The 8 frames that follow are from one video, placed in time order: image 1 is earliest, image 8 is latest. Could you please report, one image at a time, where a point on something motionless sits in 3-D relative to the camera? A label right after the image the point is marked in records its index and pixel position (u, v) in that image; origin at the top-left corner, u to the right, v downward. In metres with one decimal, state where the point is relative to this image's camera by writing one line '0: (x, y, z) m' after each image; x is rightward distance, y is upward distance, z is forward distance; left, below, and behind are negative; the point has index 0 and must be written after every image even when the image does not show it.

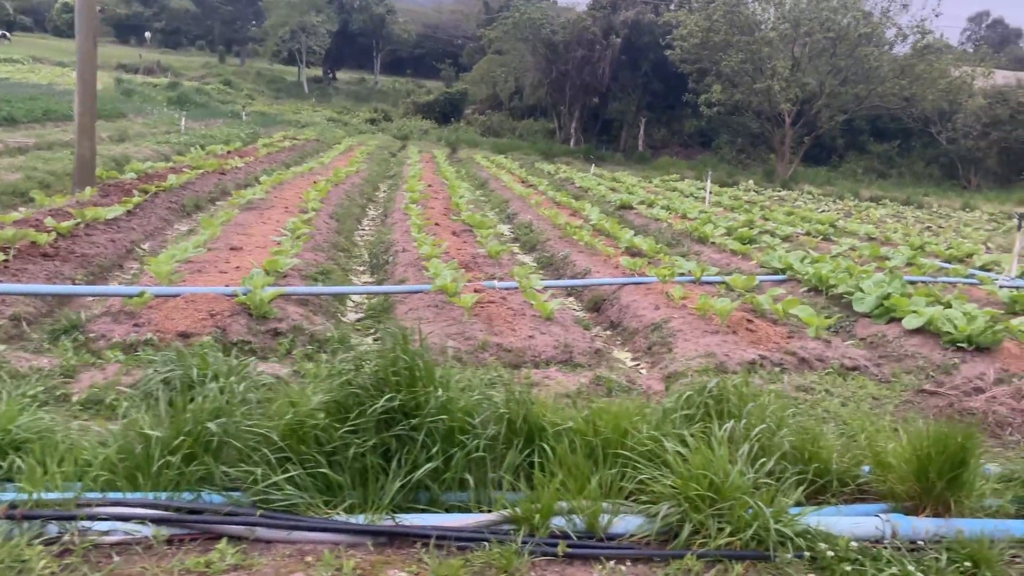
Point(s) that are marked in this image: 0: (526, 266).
0: (+0.1, +0.2, +8.7) m
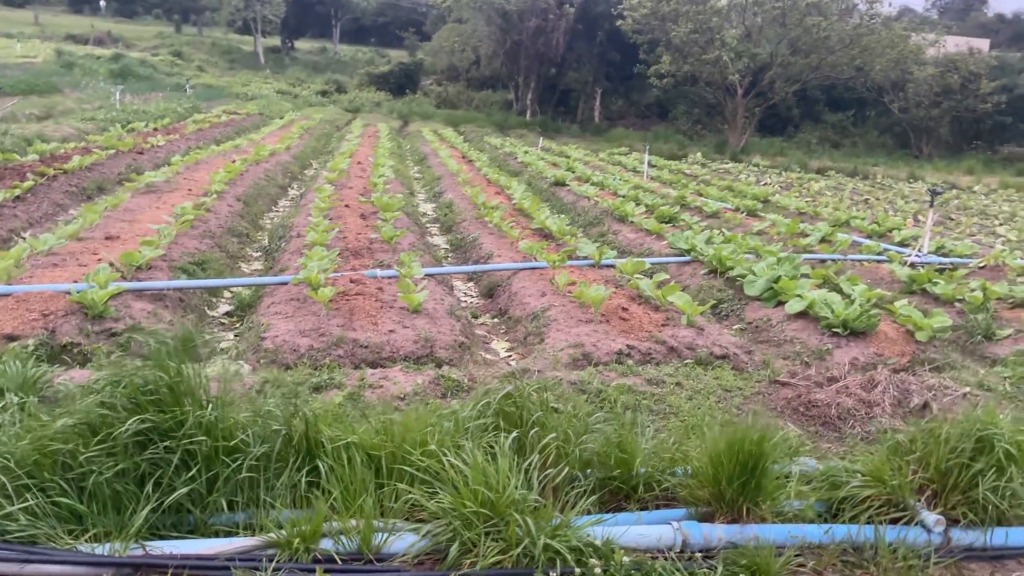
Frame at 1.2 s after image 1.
0: (-0.9, +0.4, +8.6) m
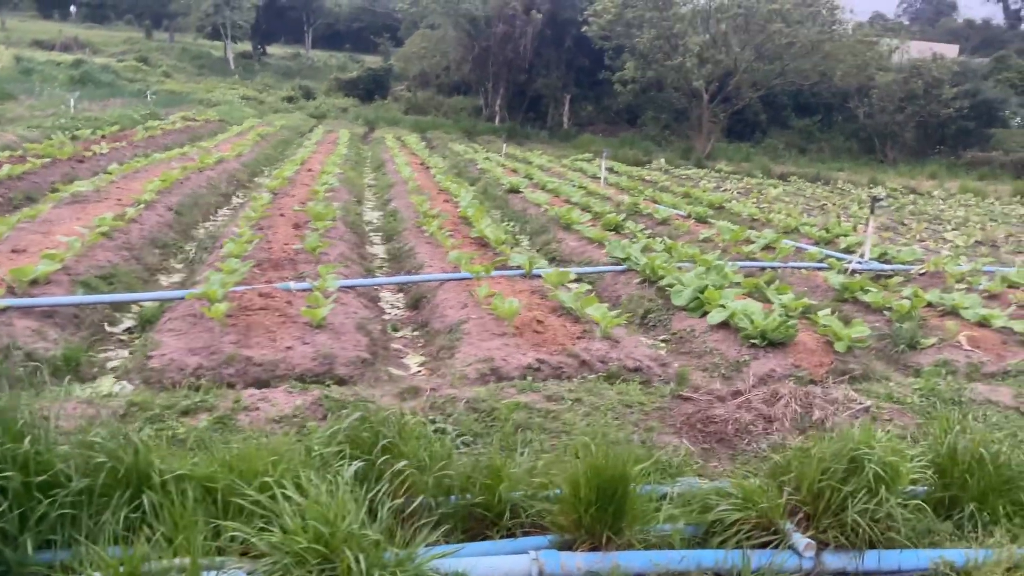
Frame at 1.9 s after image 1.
0: (-1.6, +0.3, +8.4) m
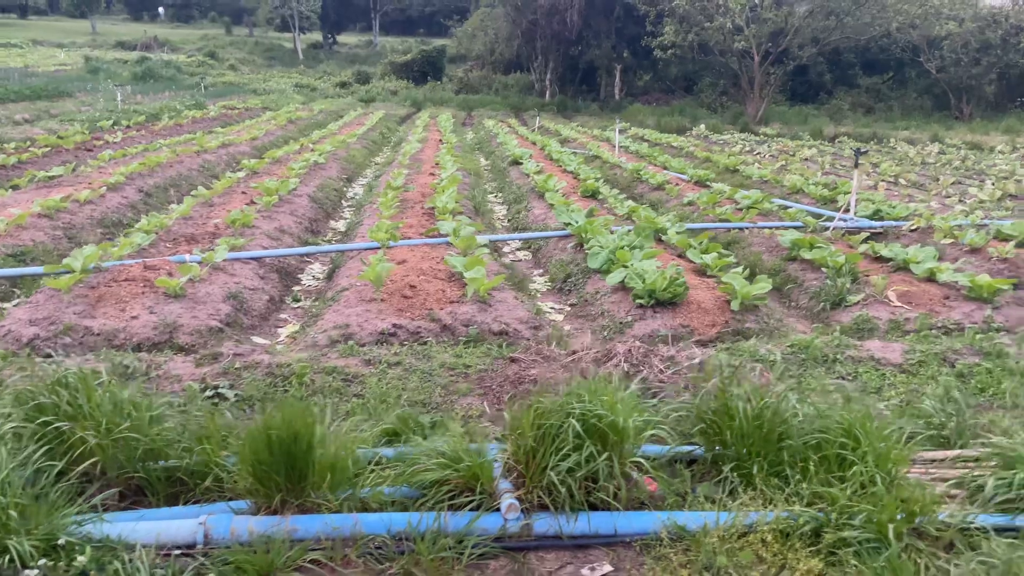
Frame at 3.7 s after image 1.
0: (-2.1, +0.6, +8.4) m
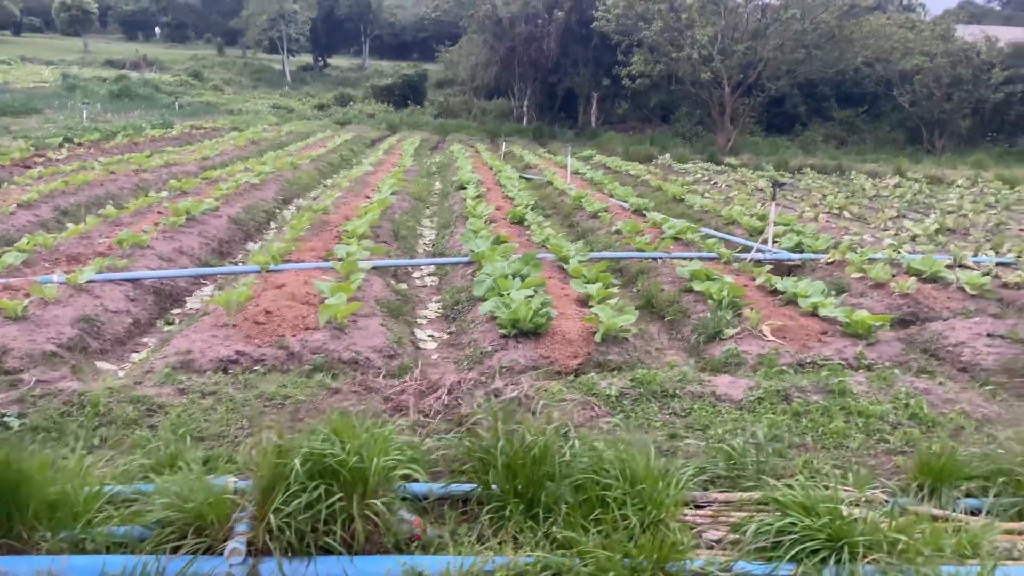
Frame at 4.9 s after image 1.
0: (-3.1, +0.3, +8.3) m
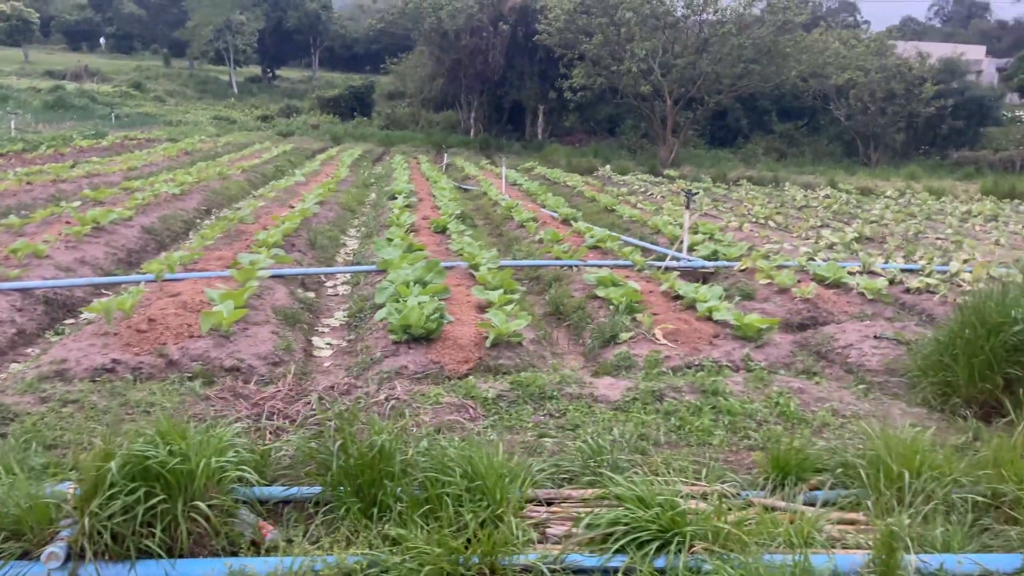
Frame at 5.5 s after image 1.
0: (-3.9, +0.2, +8.1) m
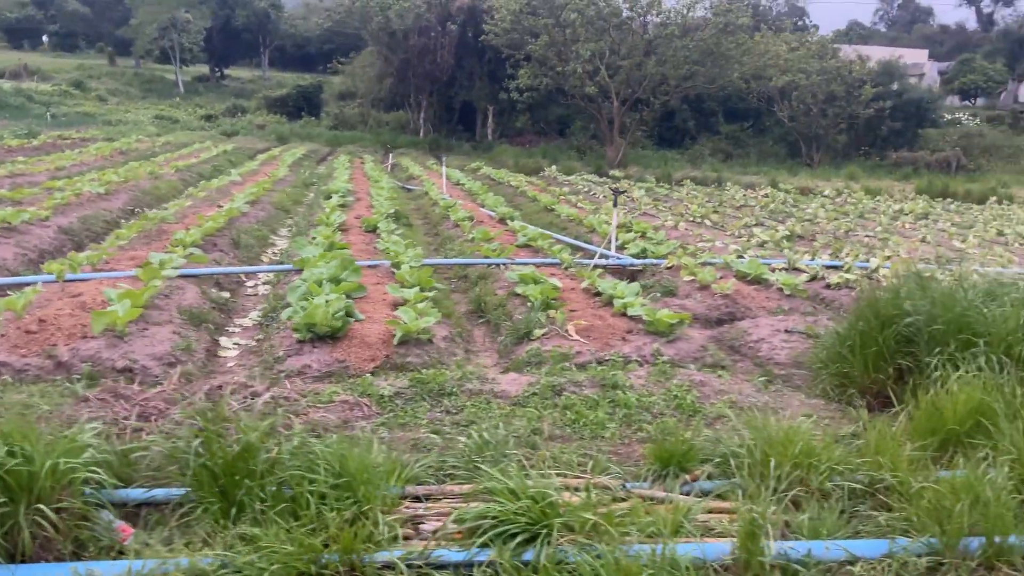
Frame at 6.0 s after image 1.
0: (-4.7, +0.2, +7.9) m
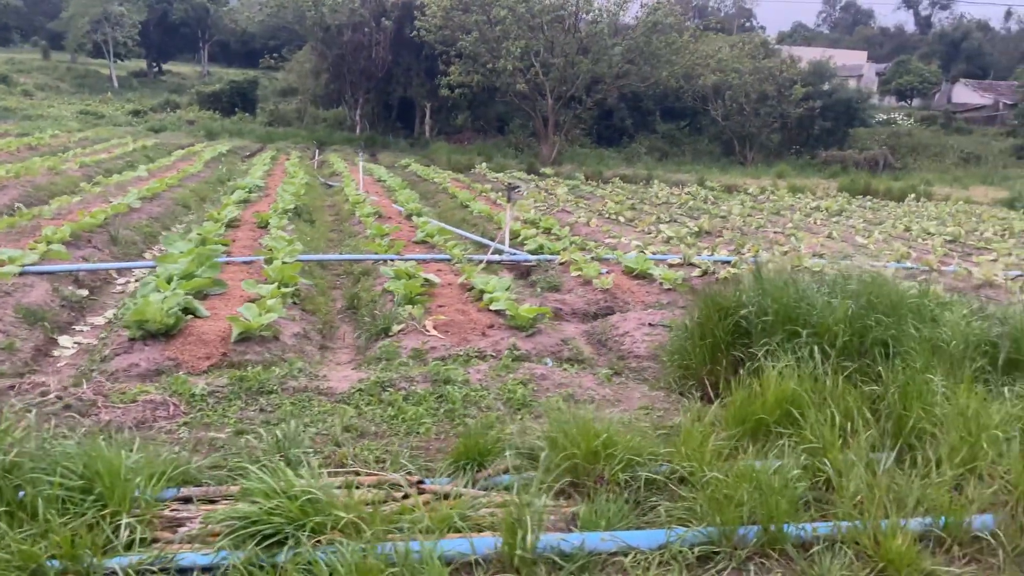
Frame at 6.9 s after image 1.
0: (-5.8, +0.2, +7.5) m
